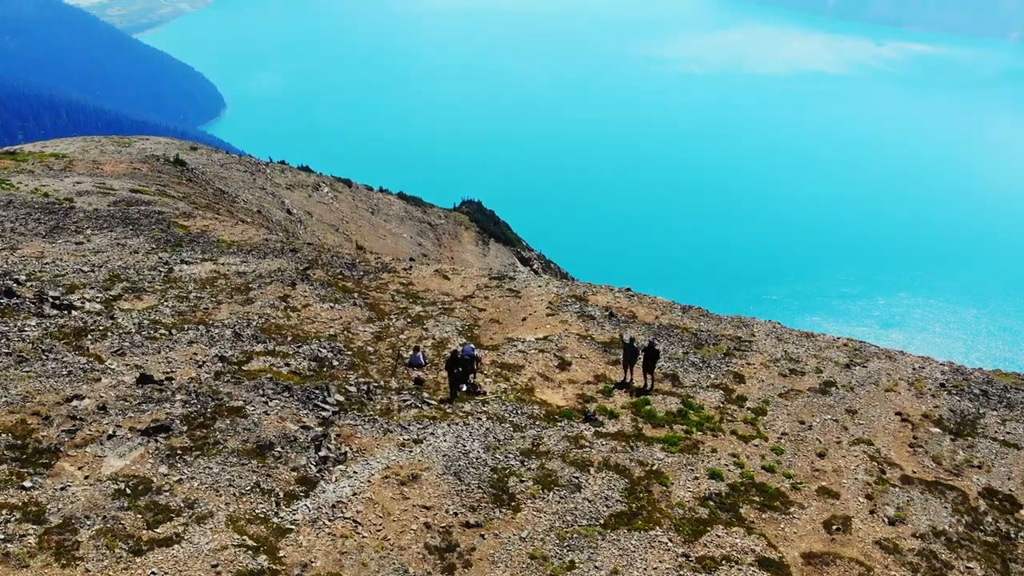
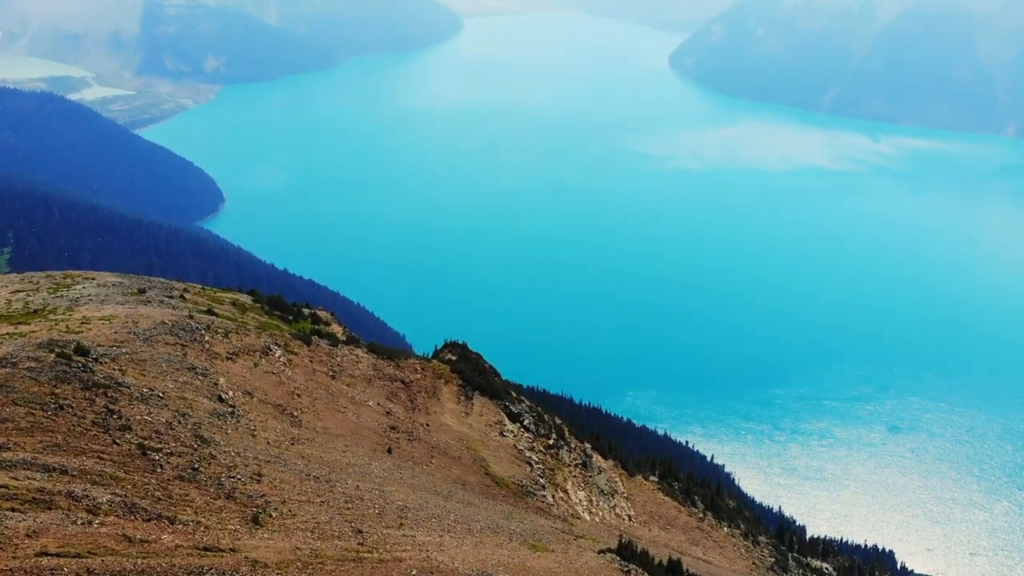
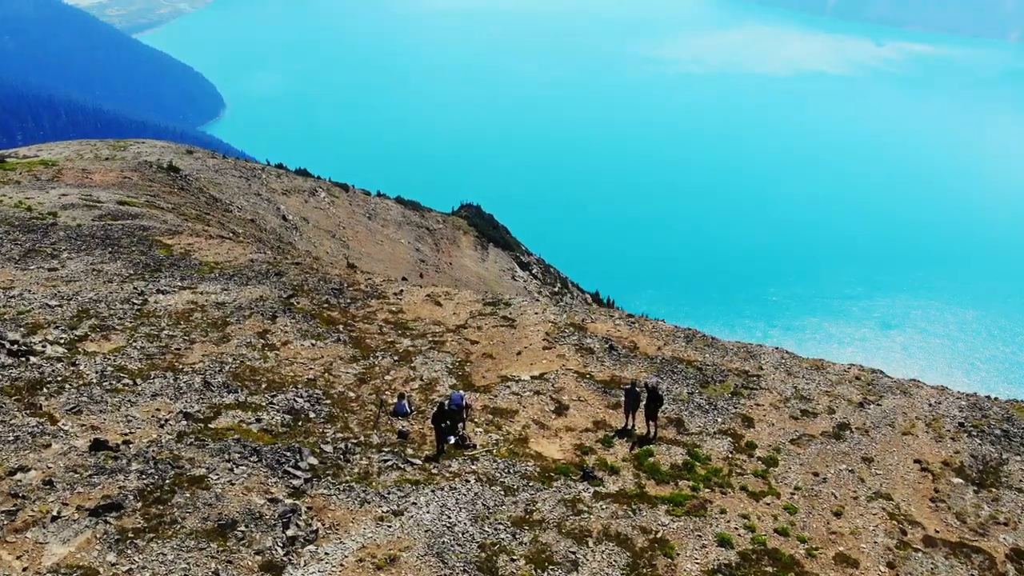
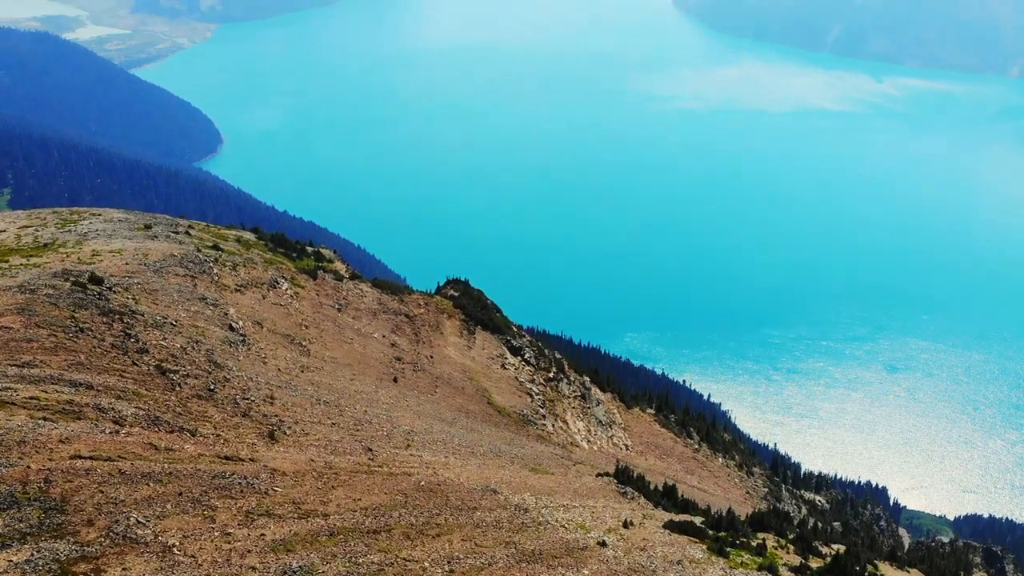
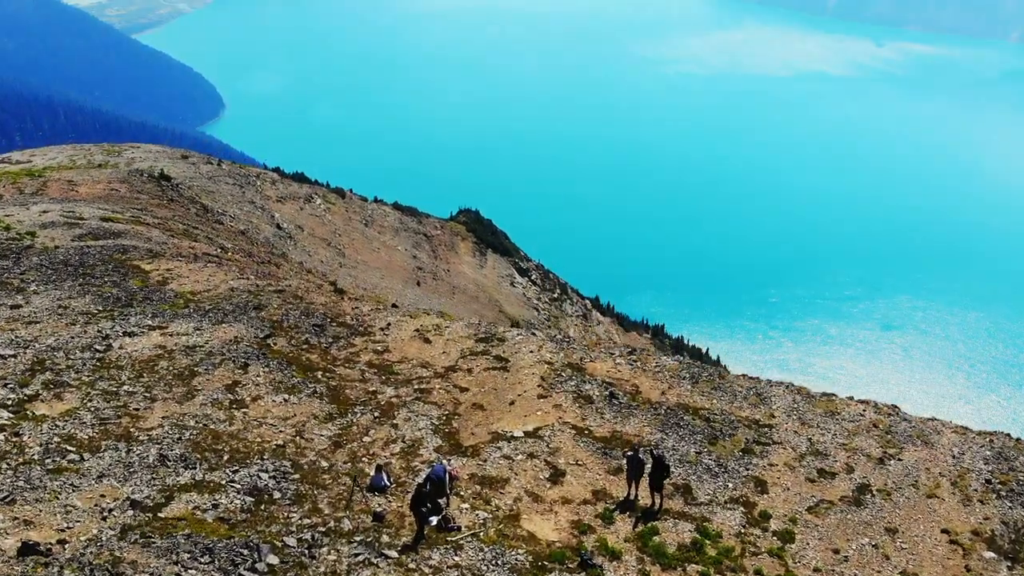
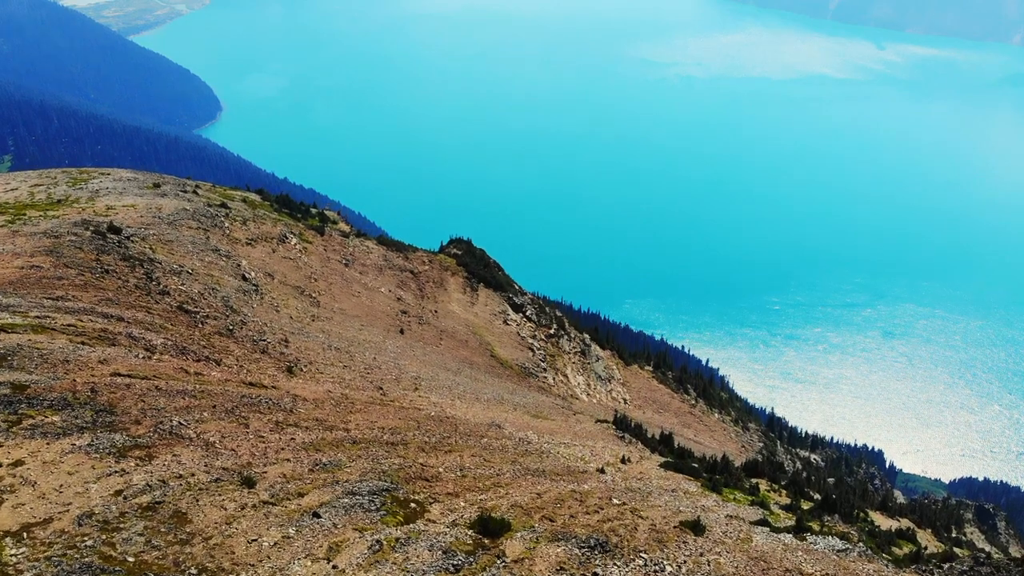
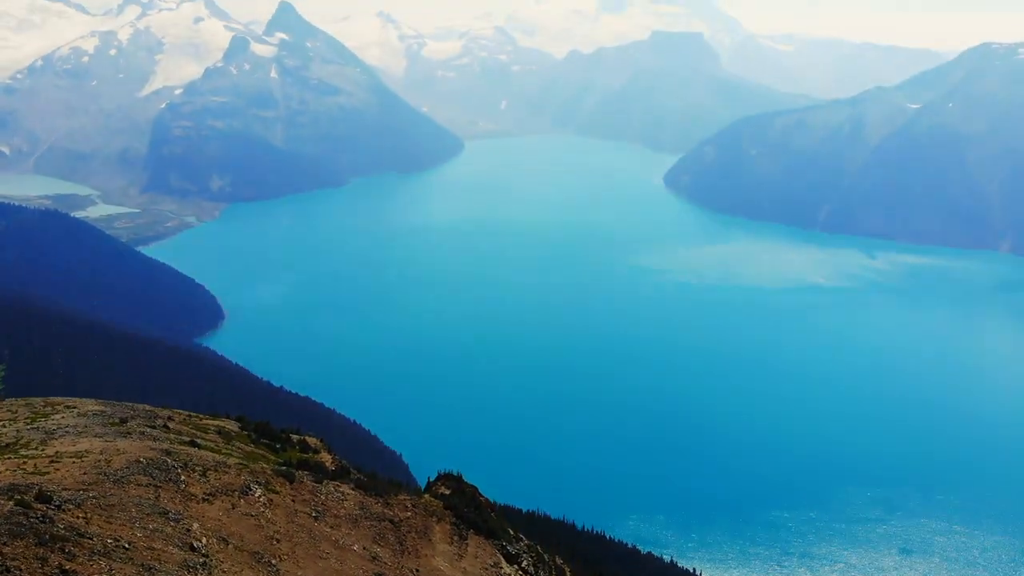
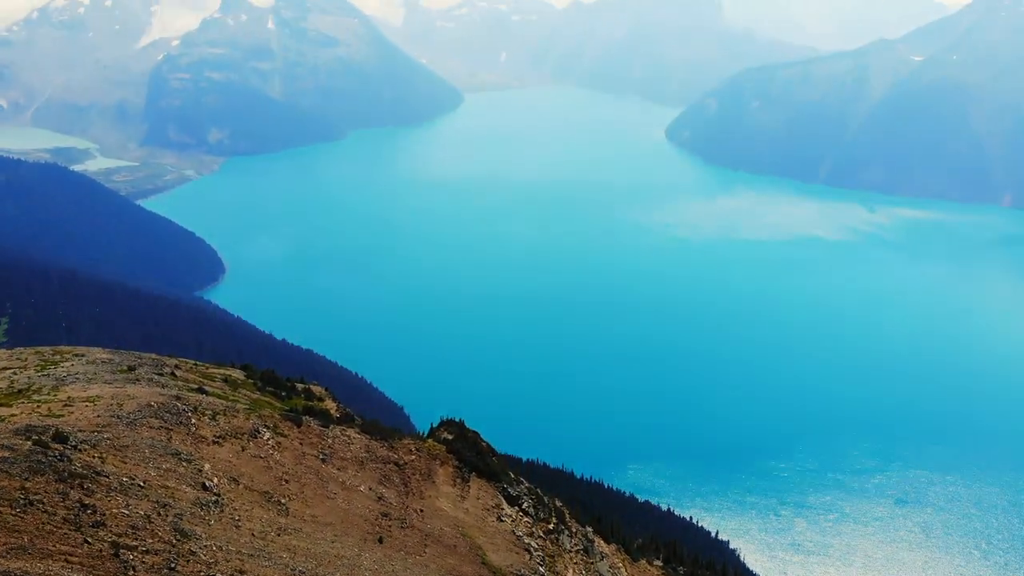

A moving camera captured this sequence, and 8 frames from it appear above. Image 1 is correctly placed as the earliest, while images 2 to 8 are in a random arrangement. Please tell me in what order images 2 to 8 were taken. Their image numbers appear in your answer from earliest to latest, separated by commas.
3, 5, 6, 4, 2, 8, 7
